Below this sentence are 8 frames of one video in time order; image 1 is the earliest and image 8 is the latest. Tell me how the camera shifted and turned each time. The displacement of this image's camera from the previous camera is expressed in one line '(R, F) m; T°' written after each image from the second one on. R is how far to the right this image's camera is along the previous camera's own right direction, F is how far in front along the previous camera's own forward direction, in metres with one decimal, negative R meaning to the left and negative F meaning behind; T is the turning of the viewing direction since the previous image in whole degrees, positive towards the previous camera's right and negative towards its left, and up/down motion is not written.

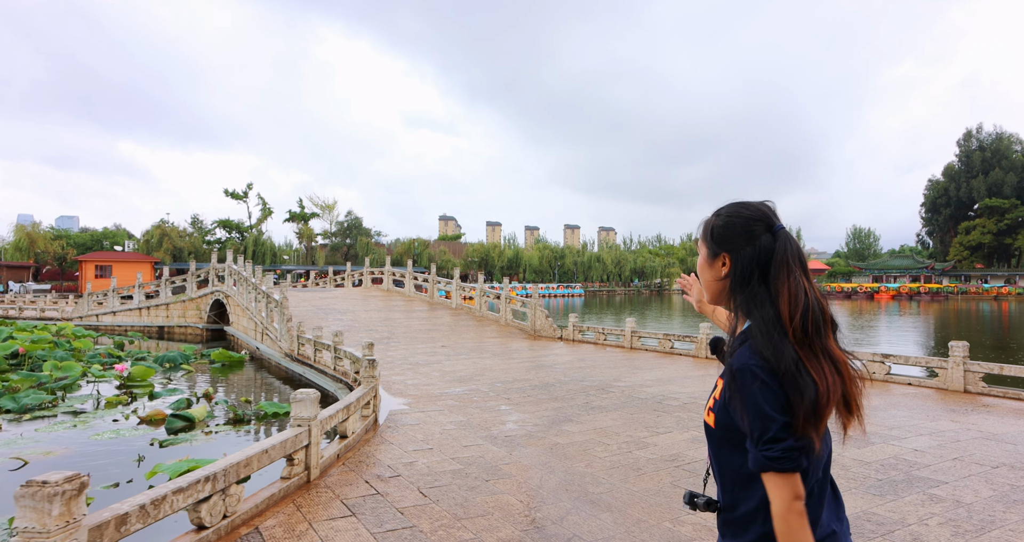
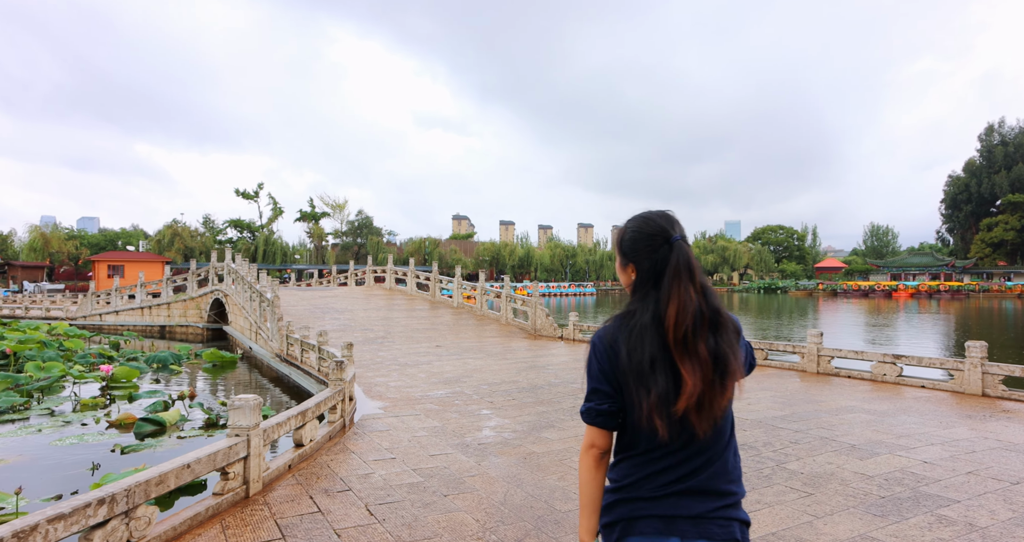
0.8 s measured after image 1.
(+0.3, +0.4) m; -1°
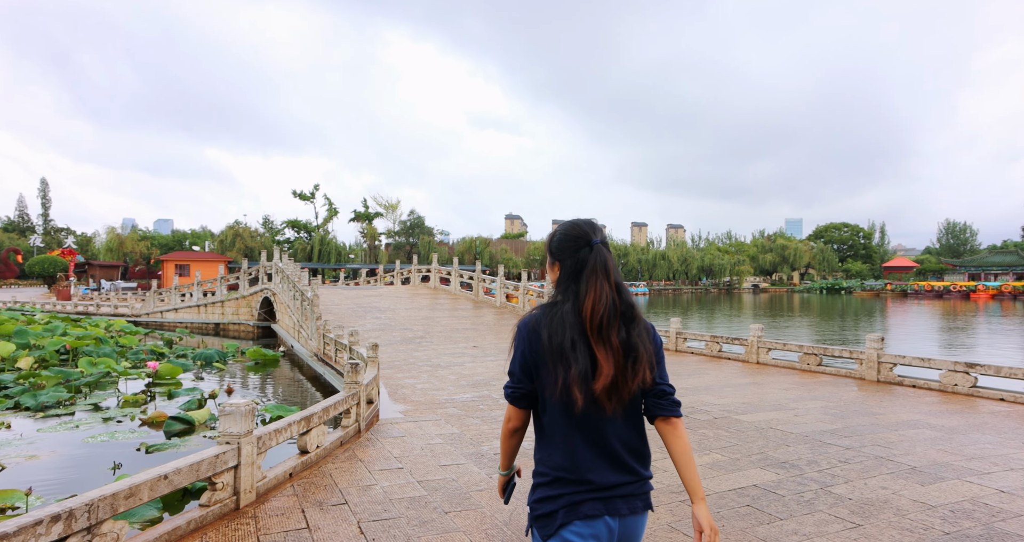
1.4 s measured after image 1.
(+0.3, +0.3) m; -5°
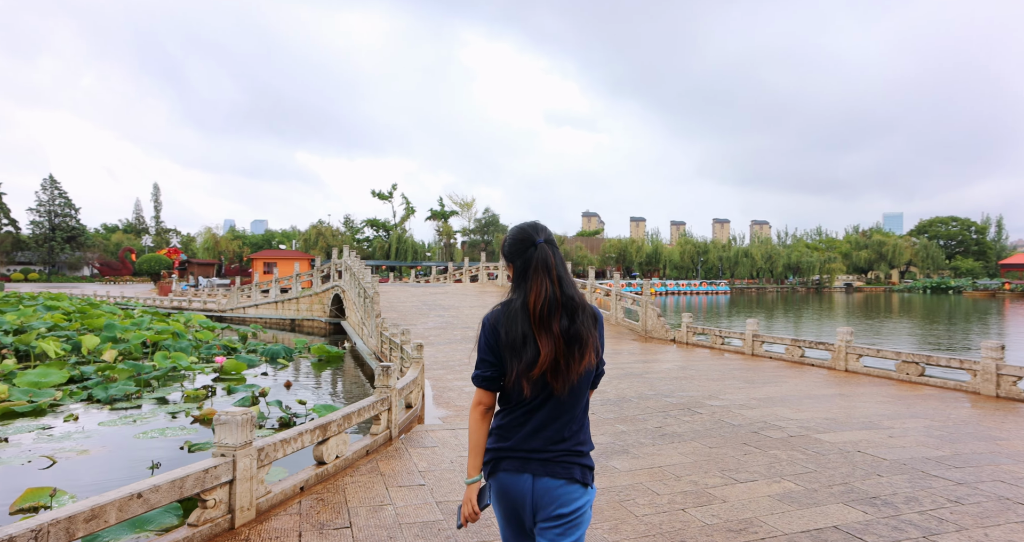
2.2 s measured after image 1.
(+0.3, +0.5) m; -7°
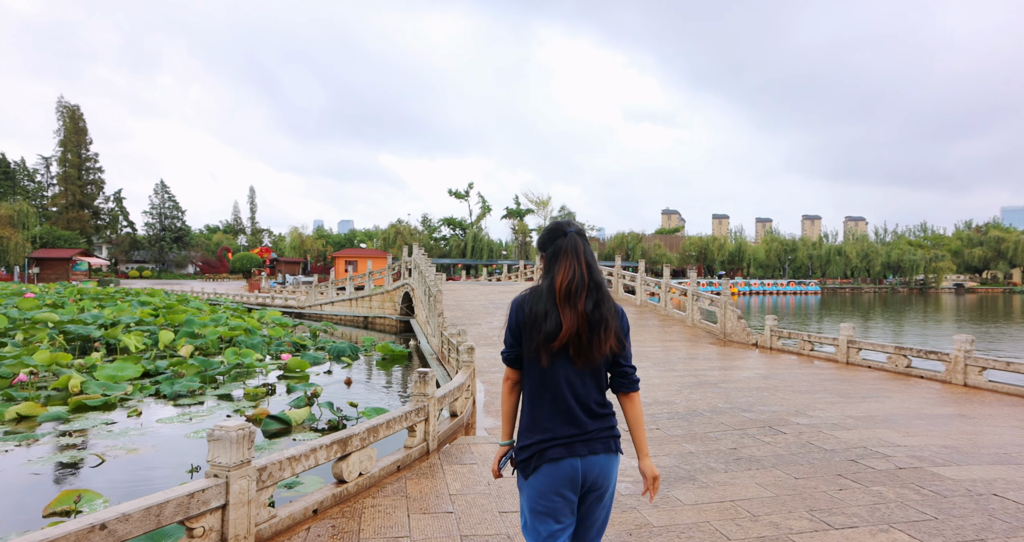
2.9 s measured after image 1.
(+0.2, +0.5) m; -7°
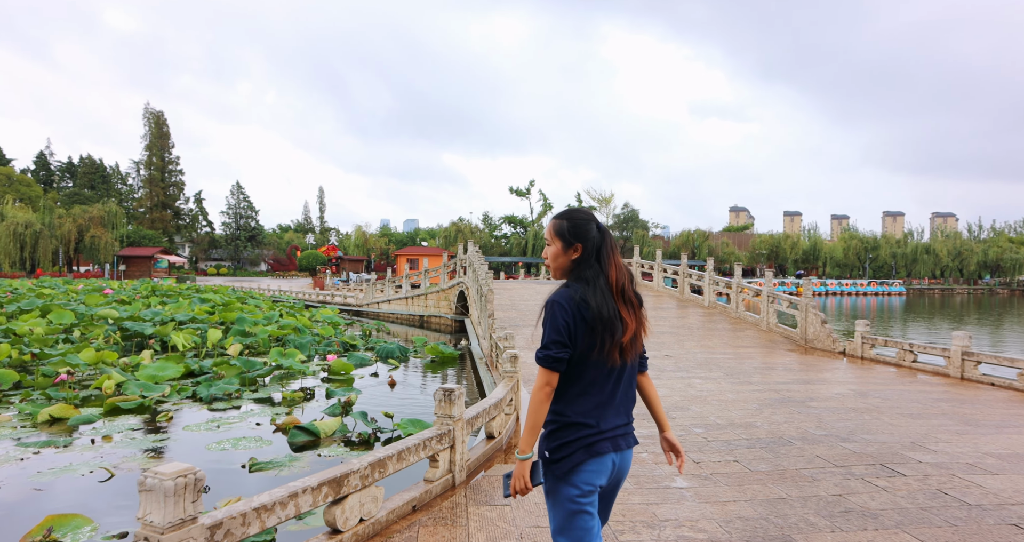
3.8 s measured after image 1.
(+0.1, +0.8) m; -6°
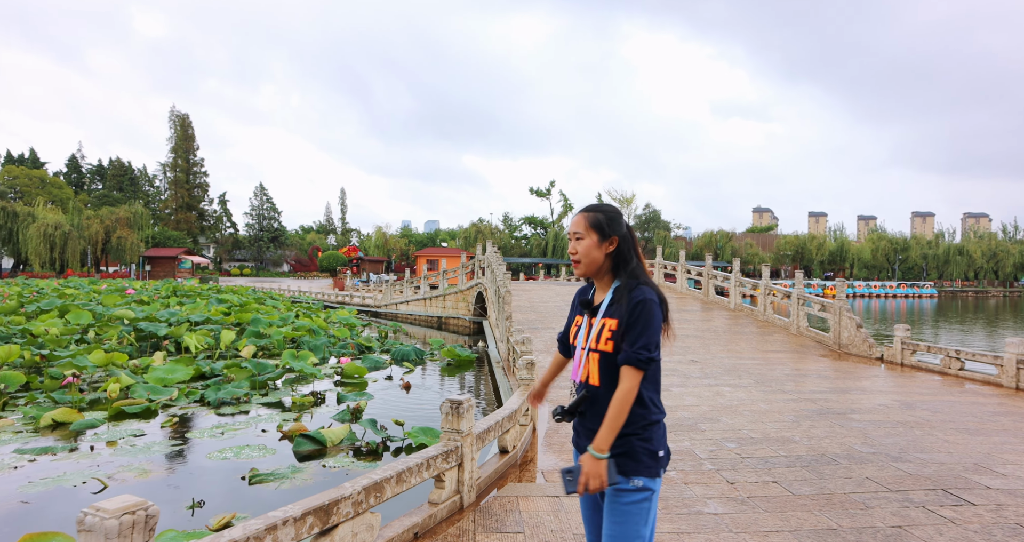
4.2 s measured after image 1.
(0.0, +0.4) m; -2°
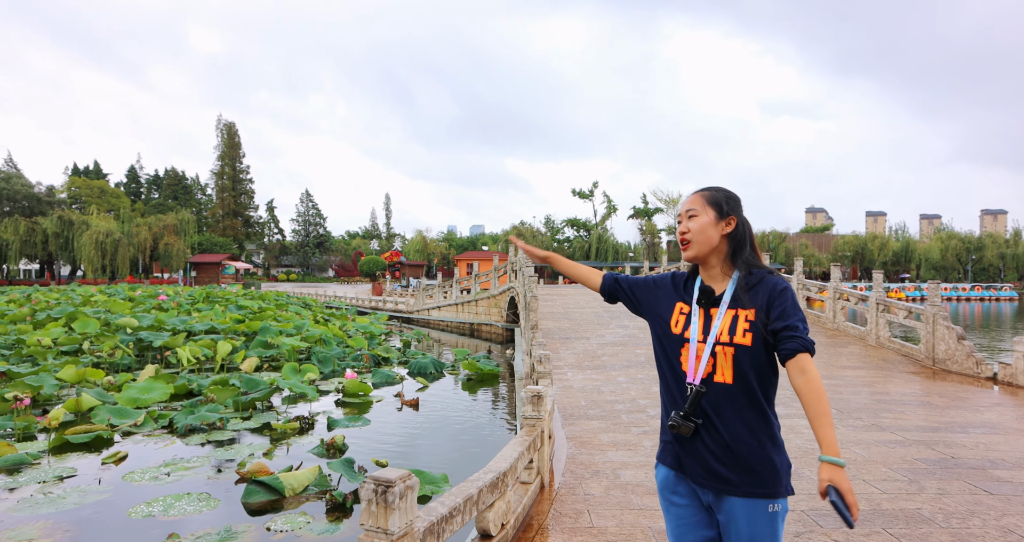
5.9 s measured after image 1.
(+0.3, +1.3) m; -4°
